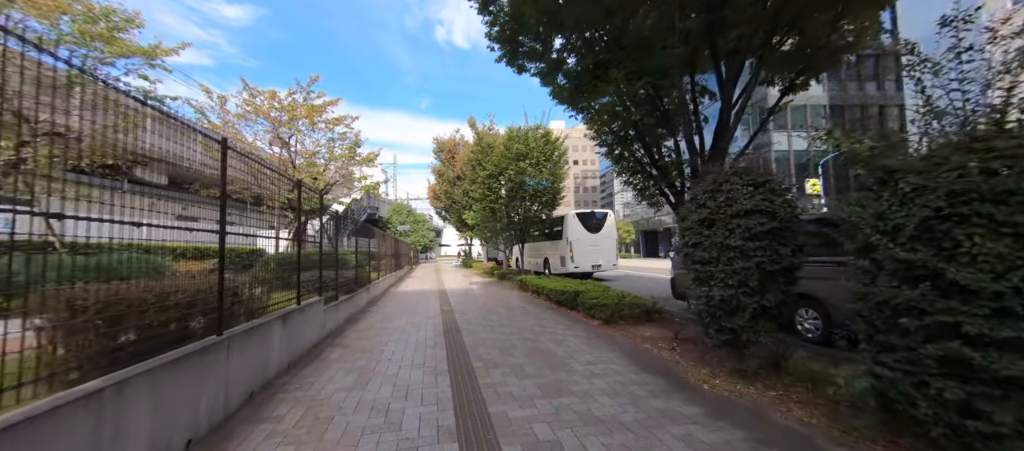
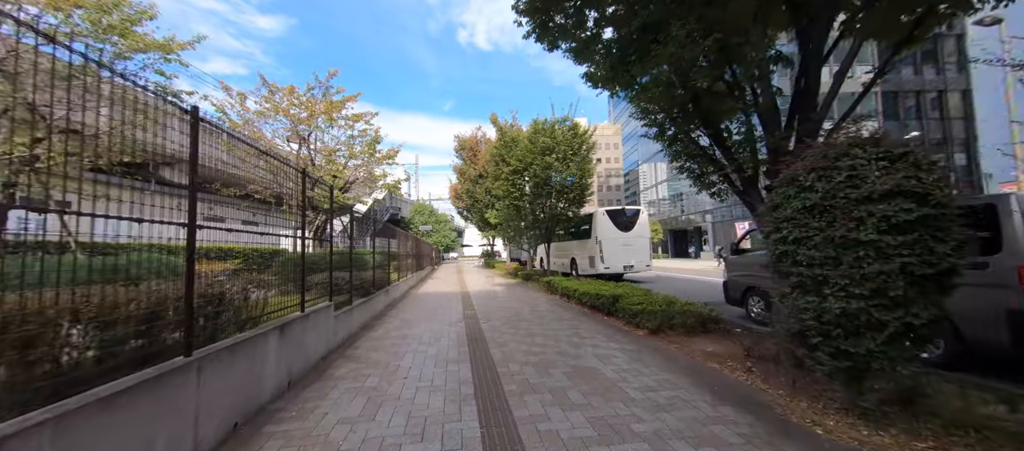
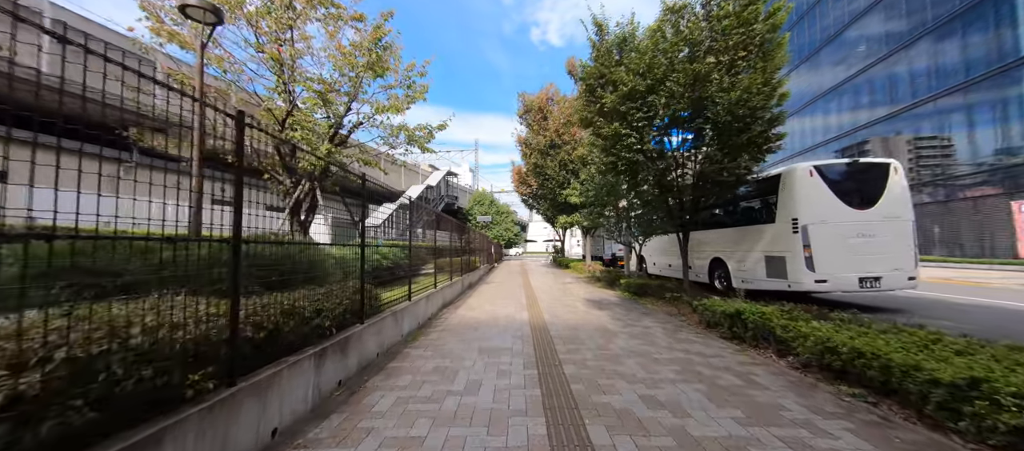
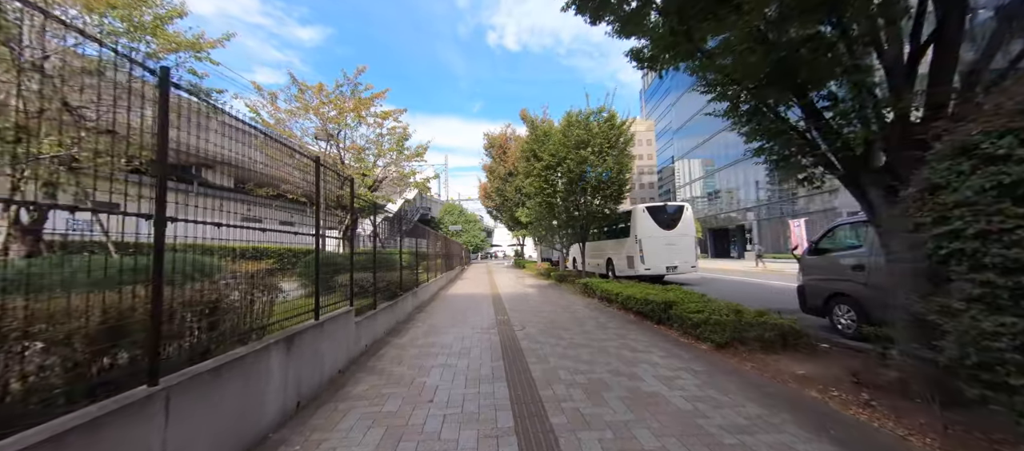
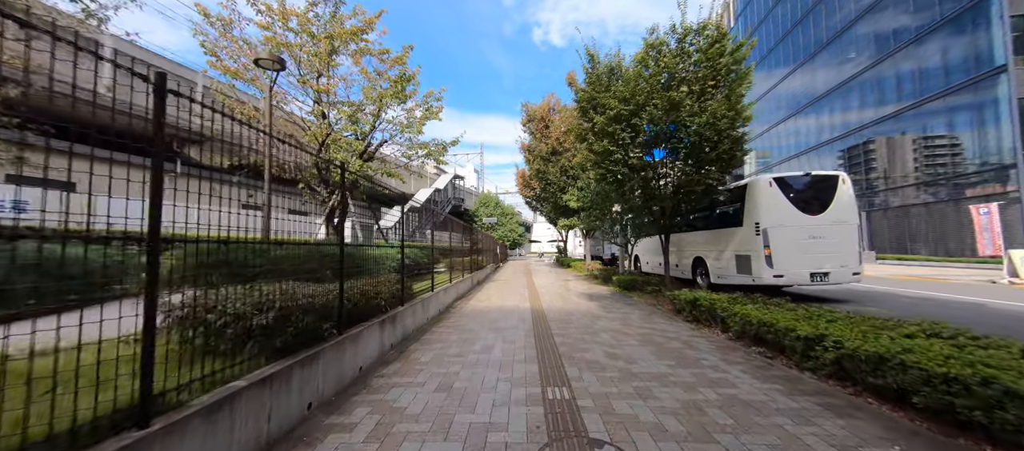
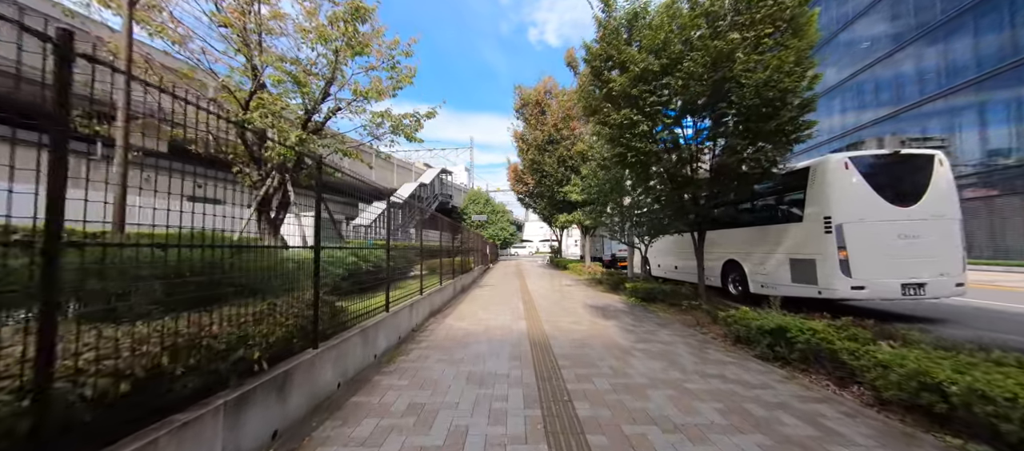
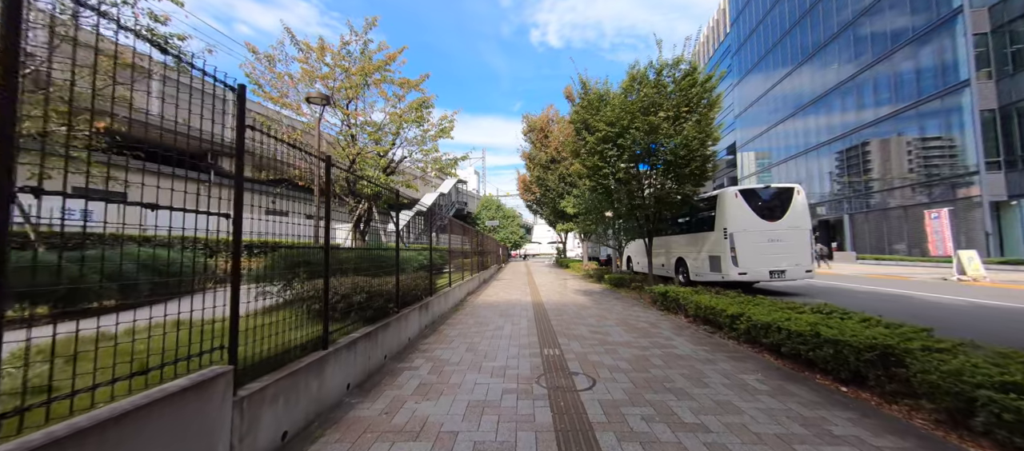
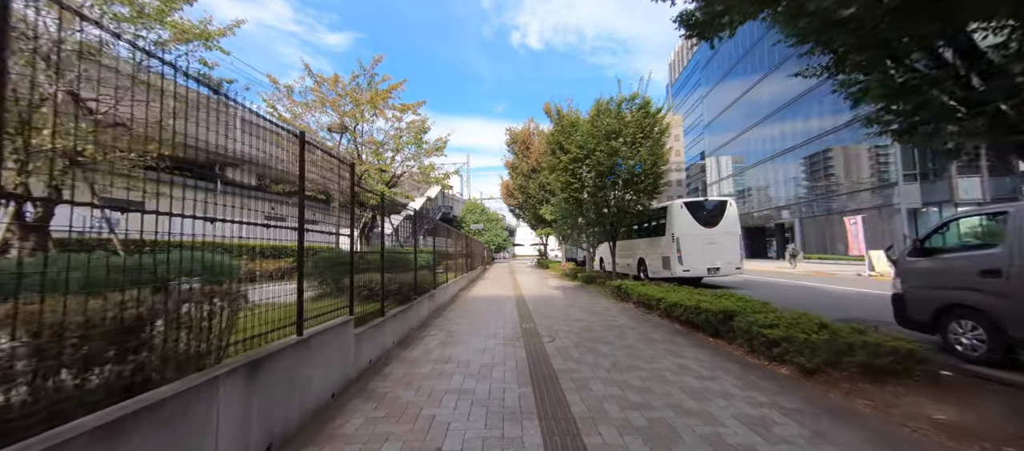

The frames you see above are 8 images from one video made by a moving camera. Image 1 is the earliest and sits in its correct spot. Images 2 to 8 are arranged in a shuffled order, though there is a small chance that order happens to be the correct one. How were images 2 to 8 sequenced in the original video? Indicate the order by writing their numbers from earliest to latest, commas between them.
2, 4, 8, 7, 5, 3, 6
